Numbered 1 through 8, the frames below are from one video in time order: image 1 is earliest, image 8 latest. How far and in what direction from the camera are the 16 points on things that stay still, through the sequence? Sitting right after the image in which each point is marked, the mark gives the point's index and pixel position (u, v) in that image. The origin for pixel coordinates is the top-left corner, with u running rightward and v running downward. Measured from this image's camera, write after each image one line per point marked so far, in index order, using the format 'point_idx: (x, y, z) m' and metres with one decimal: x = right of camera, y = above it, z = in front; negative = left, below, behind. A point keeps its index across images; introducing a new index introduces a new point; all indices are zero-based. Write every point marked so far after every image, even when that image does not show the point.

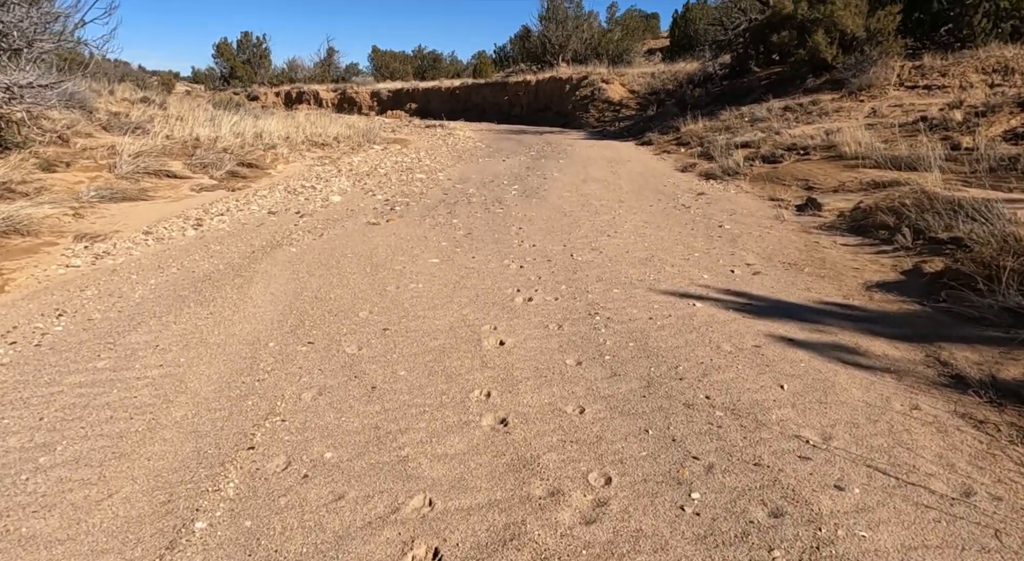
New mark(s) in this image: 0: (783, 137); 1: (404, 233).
0: (+5.2, +2.7, +11.2) m
1: (-1.0, +0.5, +5.7) m
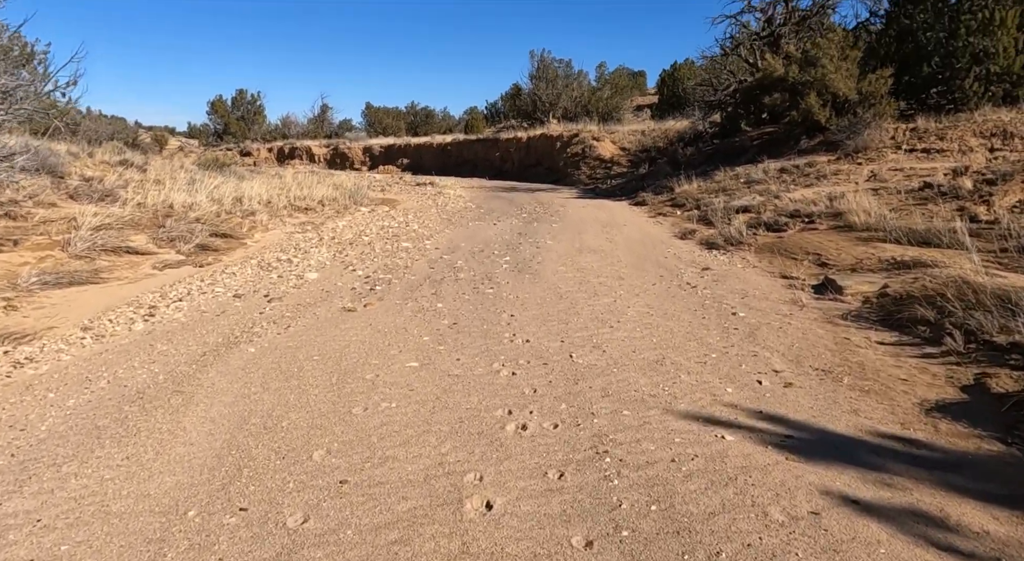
0: (+5.0, +1.4, +10.9) m
1: (-1.1, -0.4, +5.1) m
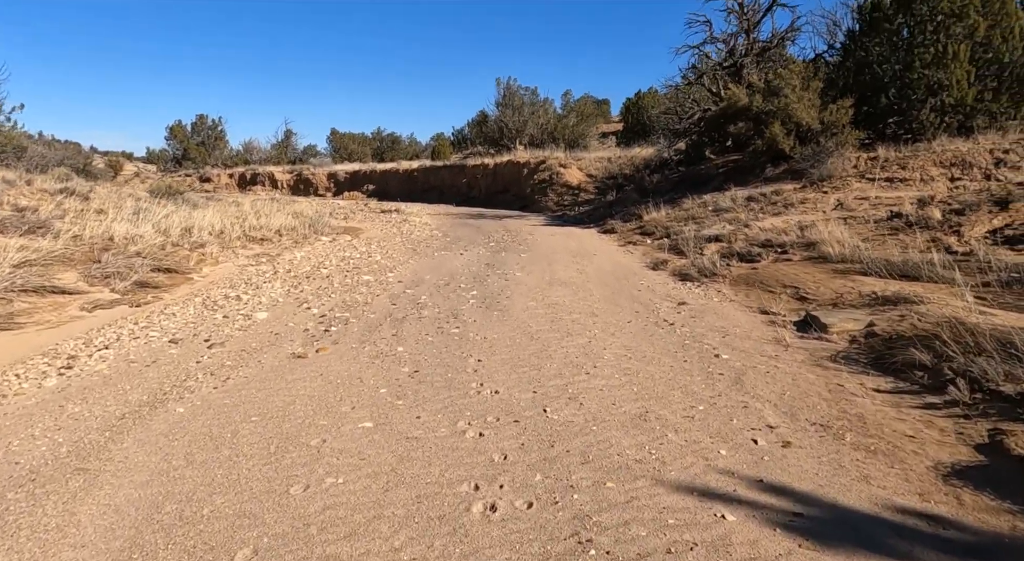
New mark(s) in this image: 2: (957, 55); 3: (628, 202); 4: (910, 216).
0: (+4.4, +0.9, +10.7) m
1: (-1.4, -0.7, +4.6) m
2: (+10.2, +5.2, +13.5) m
3: (+3.8, +2.6, +19.4) m
4: (+6.1, +1.0, +9.0) m
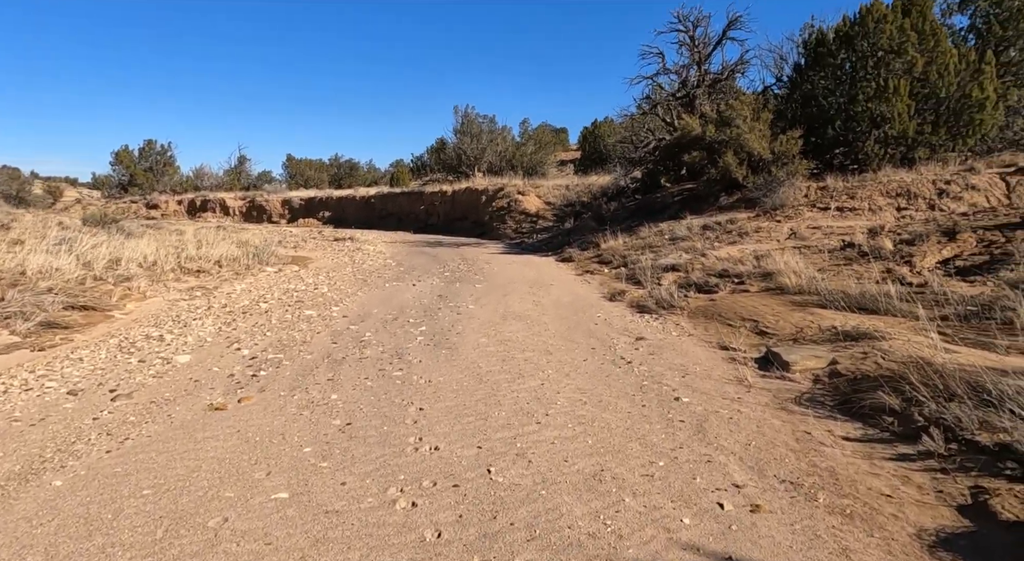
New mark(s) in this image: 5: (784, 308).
0: (+3.6, +0.3, +10.7) m
1: (-1.8, -1.0, +4.0) m
2: (+9.1, +4.5, +14.0) m
3: (+2.4, +1.7, +19.3) m
4: (+5.4, +0.5, +9.0) m
5: (+3.1, -0.3, +6.8) m
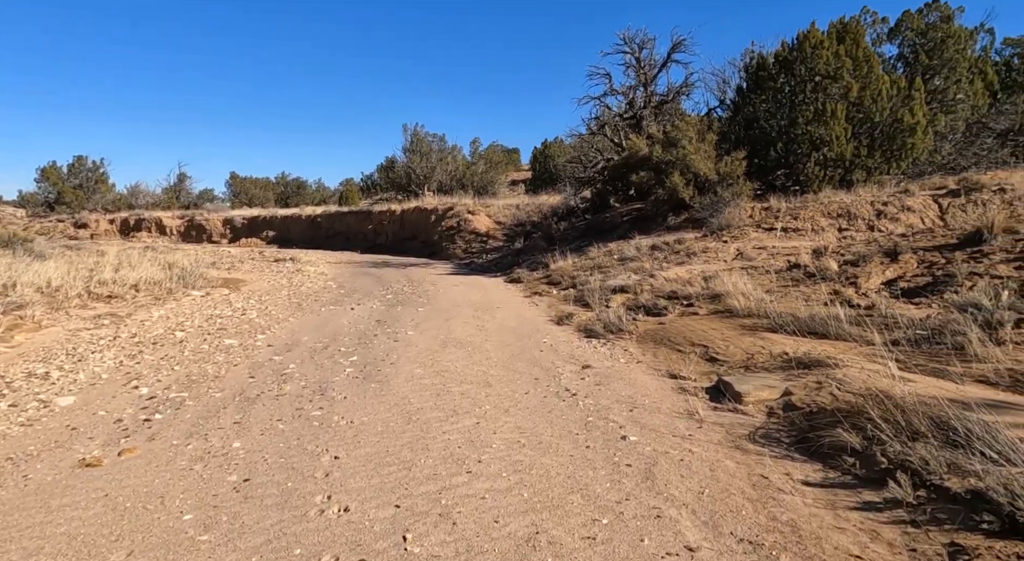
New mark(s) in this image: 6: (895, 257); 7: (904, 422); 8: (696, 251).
0: (+2.6, 0.0, +10.4) m
1: (-2.2, -1.2, +3.4) m
2: (+7.8, +4.1, +14.3) m
3: (+0.8, +1.0, +19.0) m
4: (+4.5, +0.2, +9.0) m
5: (+2.5, -0.6, +6.5) m
6: (+5.4, +0.3, +8.4) m
7: (+2.3, -0.8, +3.4) m
8: (+3.9, +0.6, +12.6) m
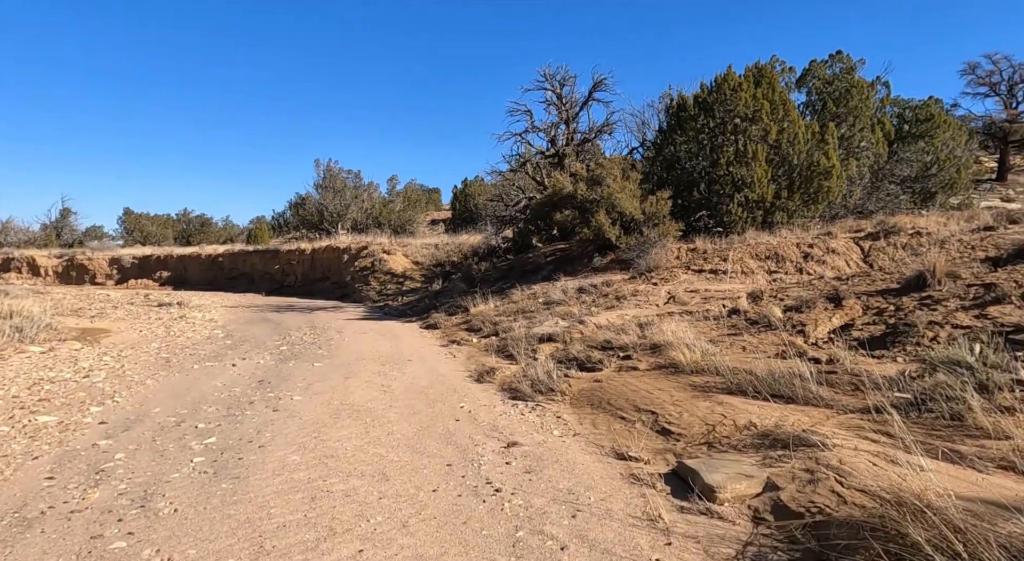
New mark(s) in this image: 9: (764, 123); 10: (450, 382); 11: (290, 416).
0: (+1.2, -0.8, +9.4) m
1: (-2.6, -1.5, +1.8) m
2: (+5.9, +3.0, +14.3) m
3: (-1.7, -0.4, +17.7) m
4: (+3.3, -0.5, +8.3) m
5: (+1.6, -1.1, +5.5) m
6: (+4.3, -0.3, +7.8) m
7: (+1.8, -1.1, +2.4) m
8: (+2.3, -0.3, +11.8) m
9: (+6.2, +3.9, +14.6) m
10: (-0.8, -1.3, +7.8) m
11: (-2.3, -1.4, +6.2) m
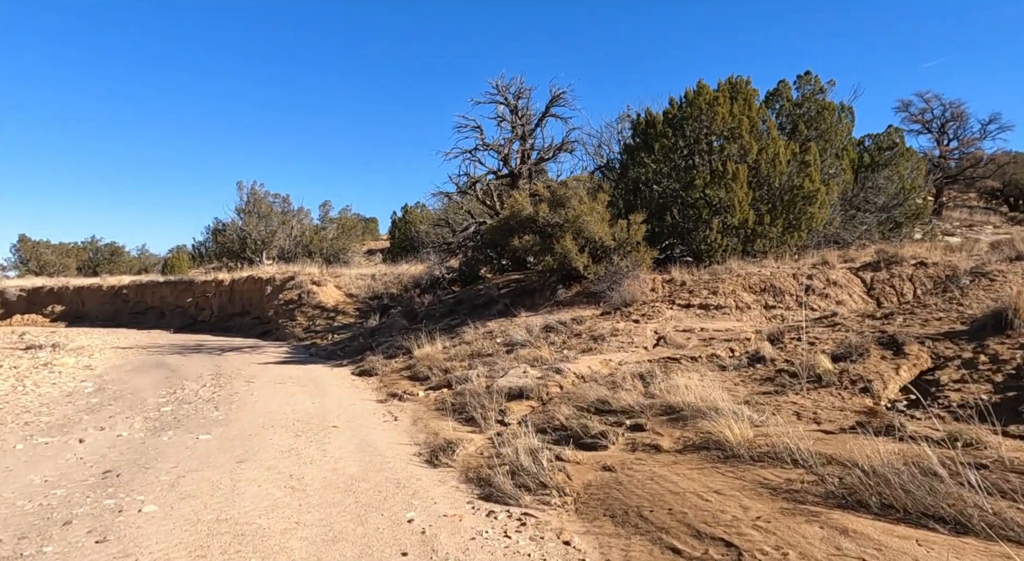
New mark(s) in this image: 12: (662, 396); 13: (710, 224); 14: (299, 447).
0: (+0.7, -1.3, +7.4) m
1: (-2.3, -1.5, -0.7) m
2: (+4.8, +2.3, +12.8) m
3: (-3.1, -1.3, +15.3) m
4: (+2.9, -0.9, +6.4) m
5: (+1.5, -1.3, +3.5) m
6: (+4.0, -0.7, +6.1) m
7: (+2.1, -1.2, +0.4) m
8: (+1.5, -0.9, +9.8) m
9: (+5.2, +3.1, +13.3) m
10: (-1.1, -1.7, +5.5) m
11: (-2.5, -1.7, +3.8) m
12: (+1.5, -1.2, +6.2) m
13: (+4.4, +1.3, +13.1) m
14: (-2.3, -1.8, +6.3) m
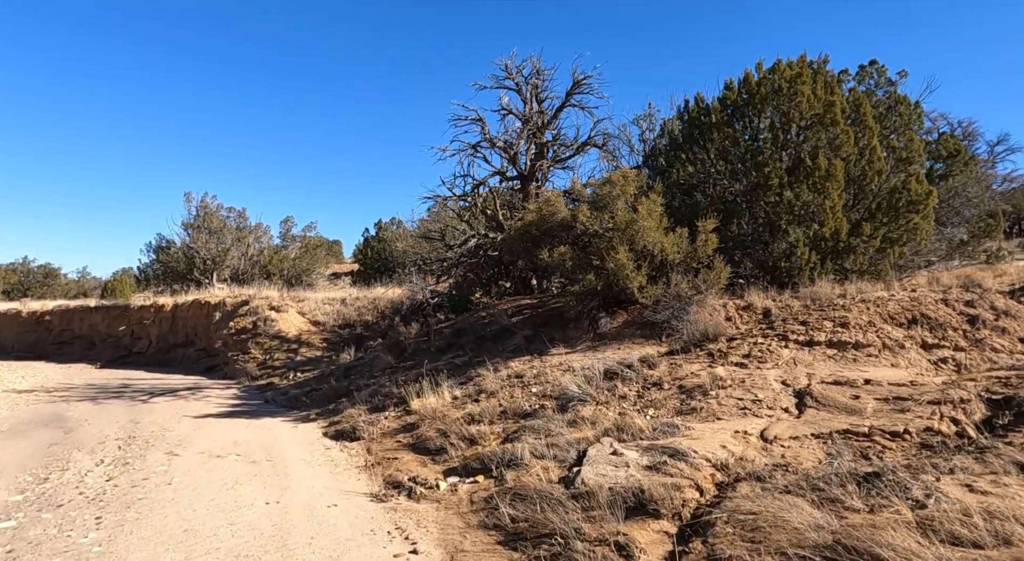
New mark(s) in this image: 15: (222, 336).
0: (+1.6, -1.5, +4.2) m
1: (-0.9, -1.4, -4.0) m
2: (+5.3, +1.8, +10.1) m
3: (-2.7, -1.8, +11.9) m
4: (+3.8, -1.1, +3.4) m
5: (+2.6, -1.4, +0.4) m
6: (+4.9, -0.8, +3.1) m
7: (+3.3, -1.1, -2.6) m
8: (+2.2, -1.2, +6.7) m
9: (+5.6, +2.6, +10.5) m
10: (-0.2, -1.8, +2.2) m
11: (-1.4, -1.7, +0.4) m
12: (+2.4, -1.3, +3.1) m
13: (+4.8, +0.8, +10.3) m
14: (-1.4, -1.9, +2.9) m
15: (-9.3, -1.8, +19.0) m
